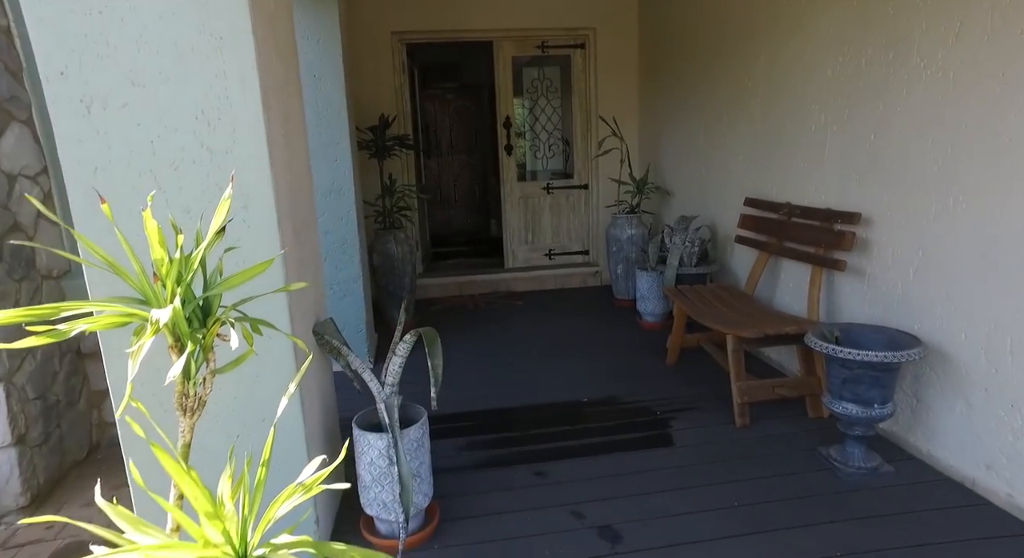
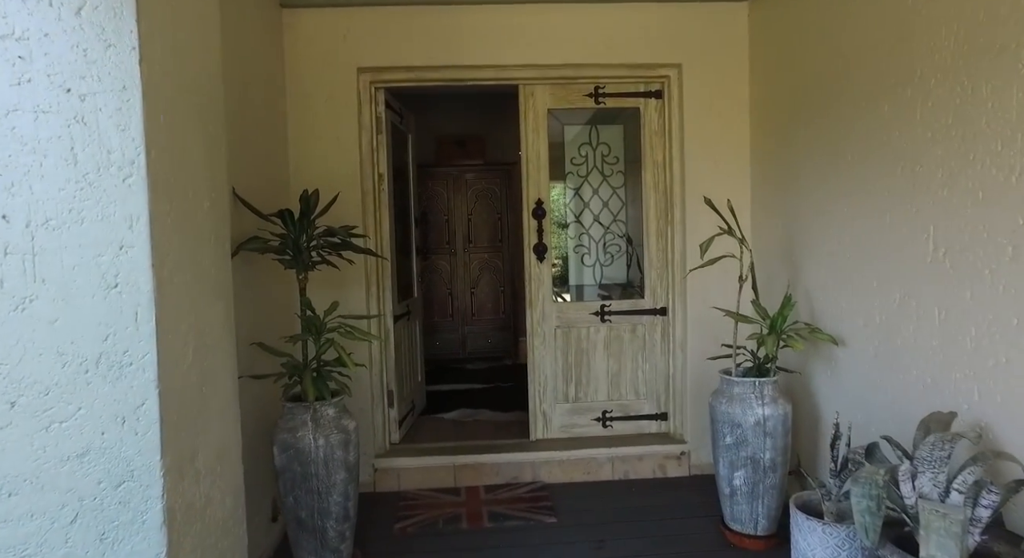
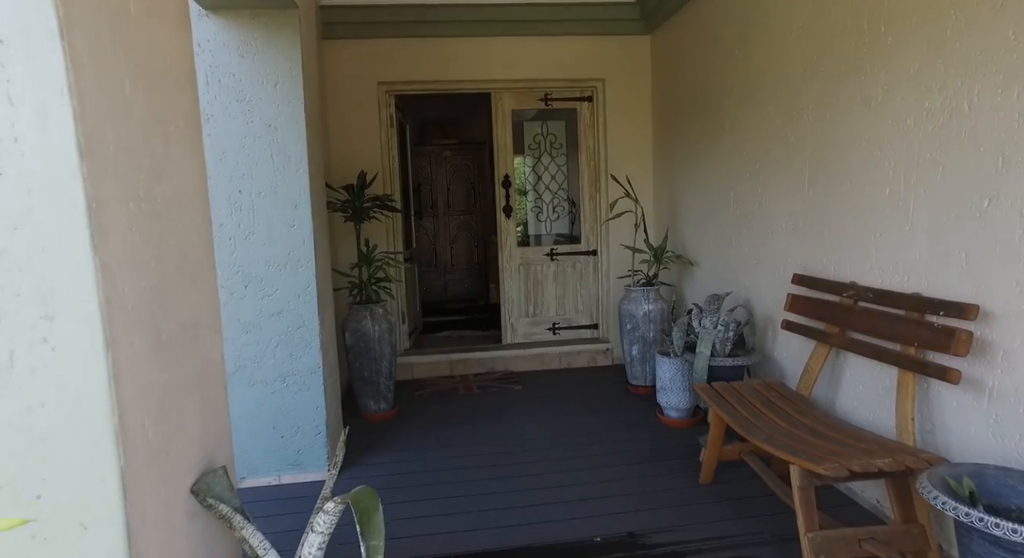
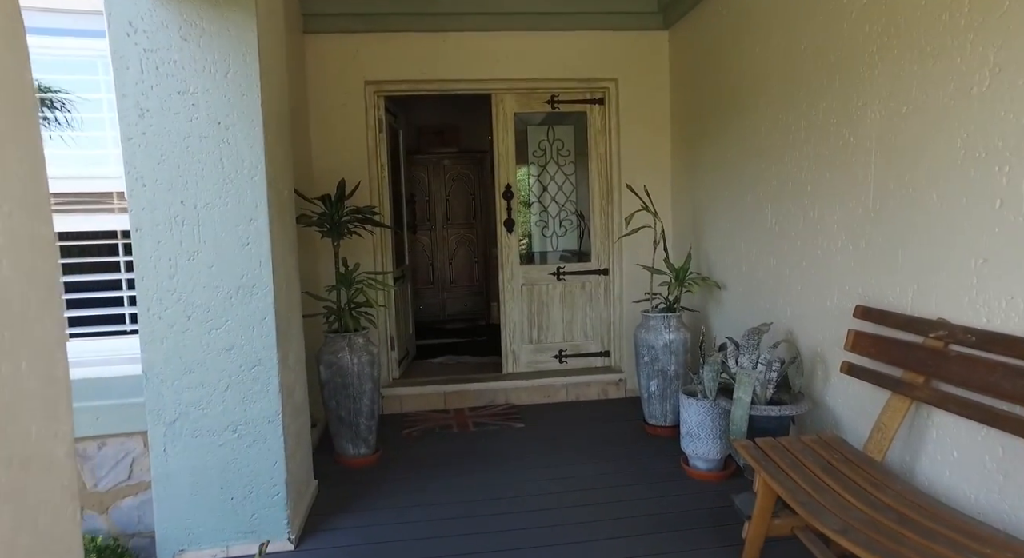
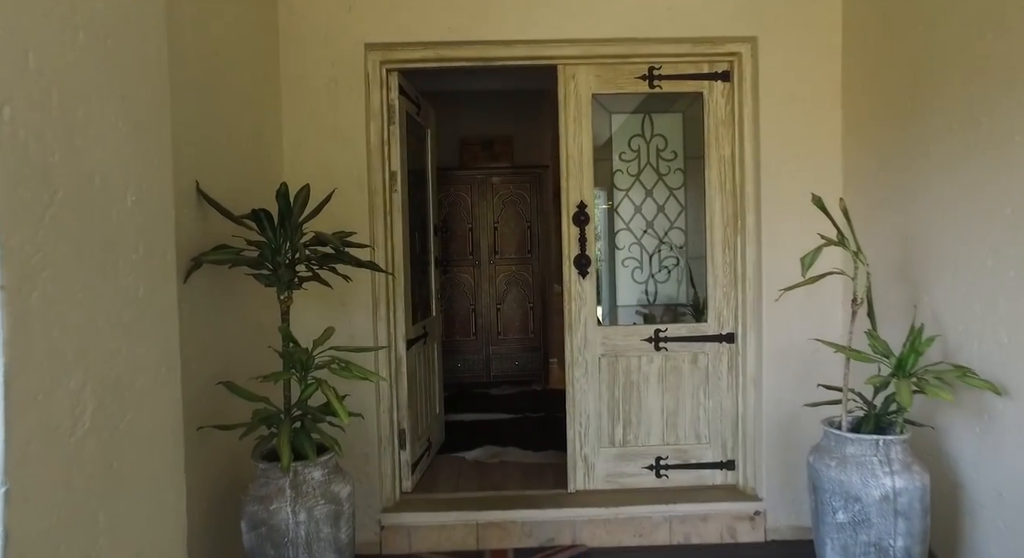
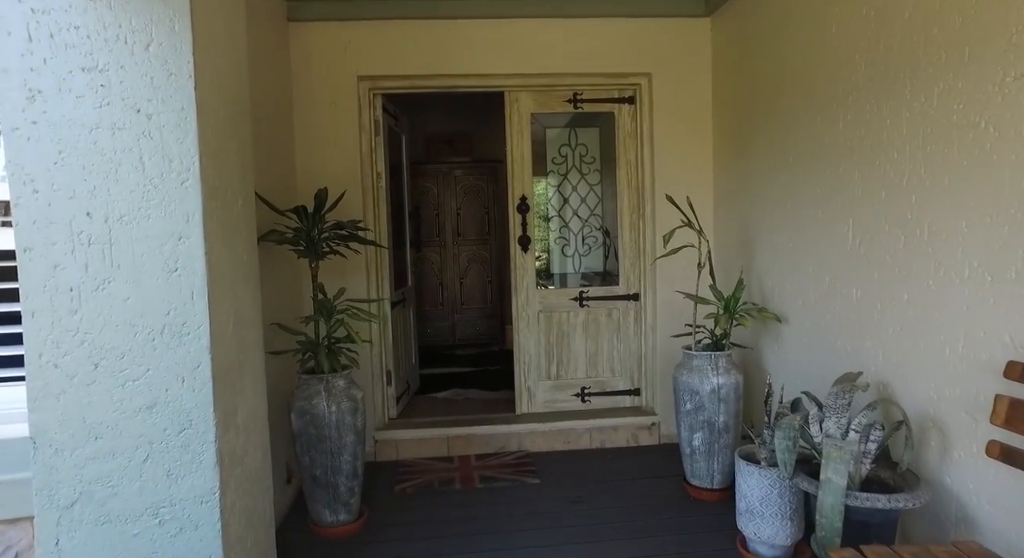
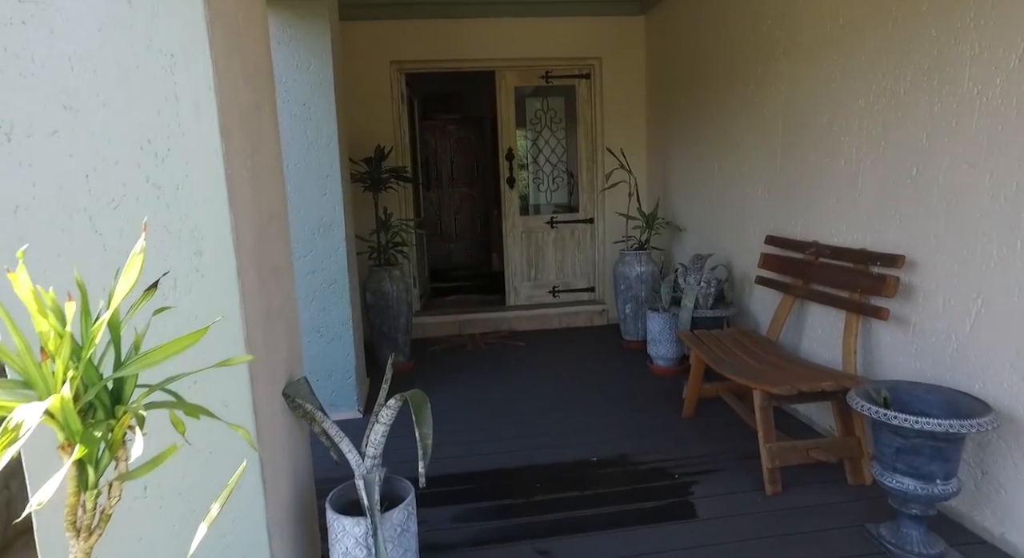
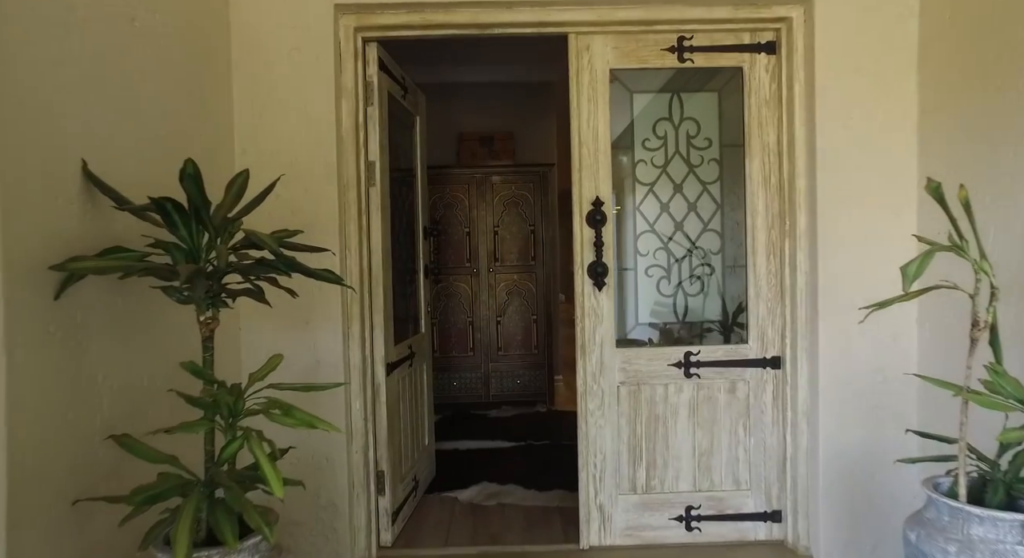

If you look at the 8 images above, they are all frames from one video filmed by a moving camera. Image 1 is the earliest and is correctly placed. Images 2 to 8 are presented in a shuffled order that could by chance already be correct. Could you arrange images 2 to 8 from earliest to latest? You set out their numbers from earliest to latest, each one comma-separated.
7, 3, 4, 6, 2, 5, 8
